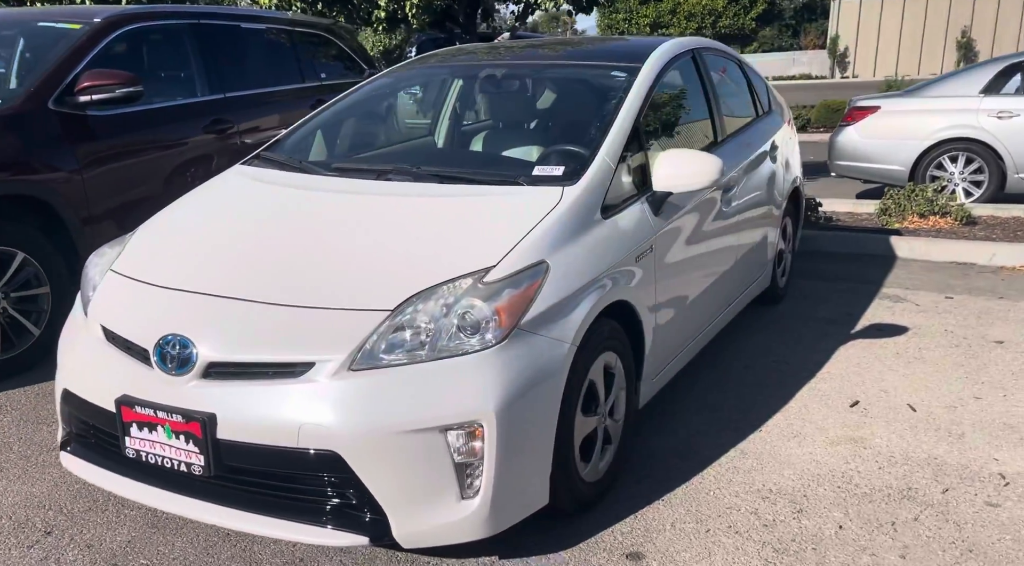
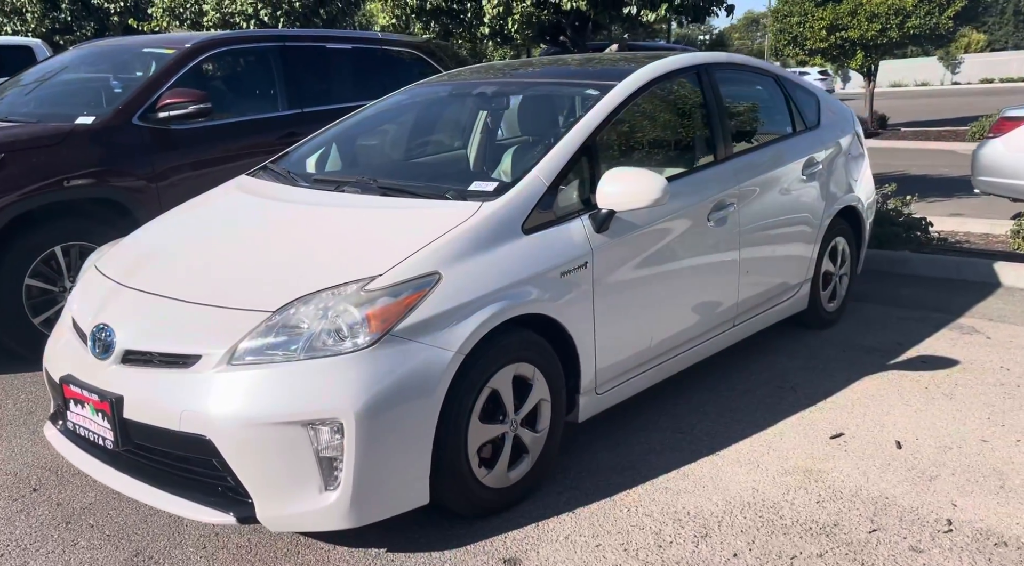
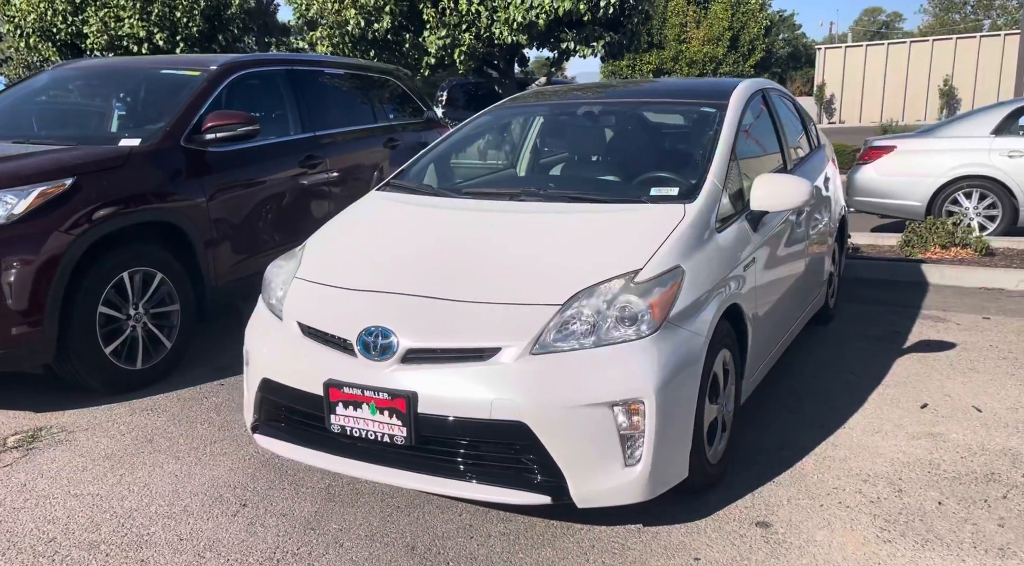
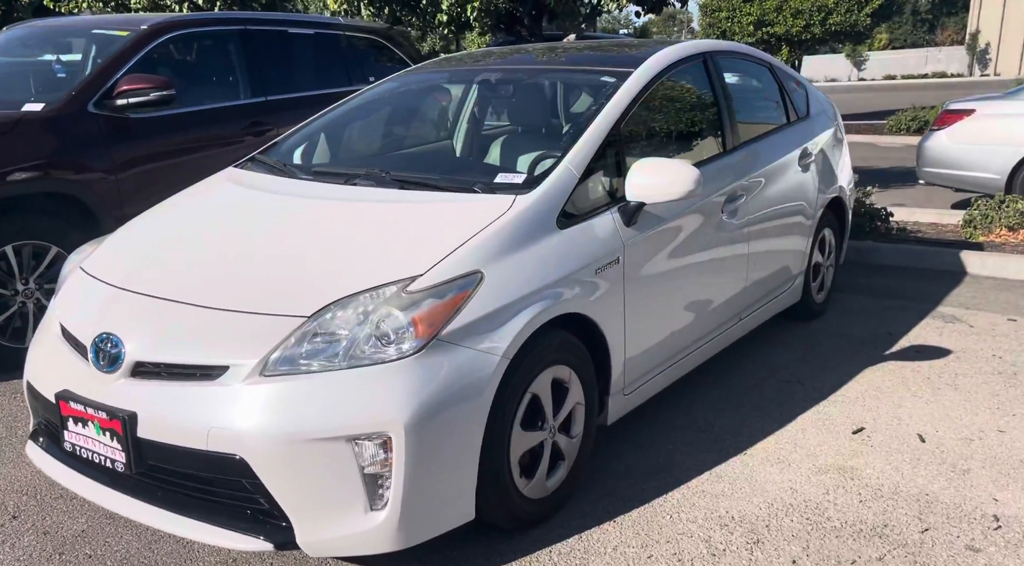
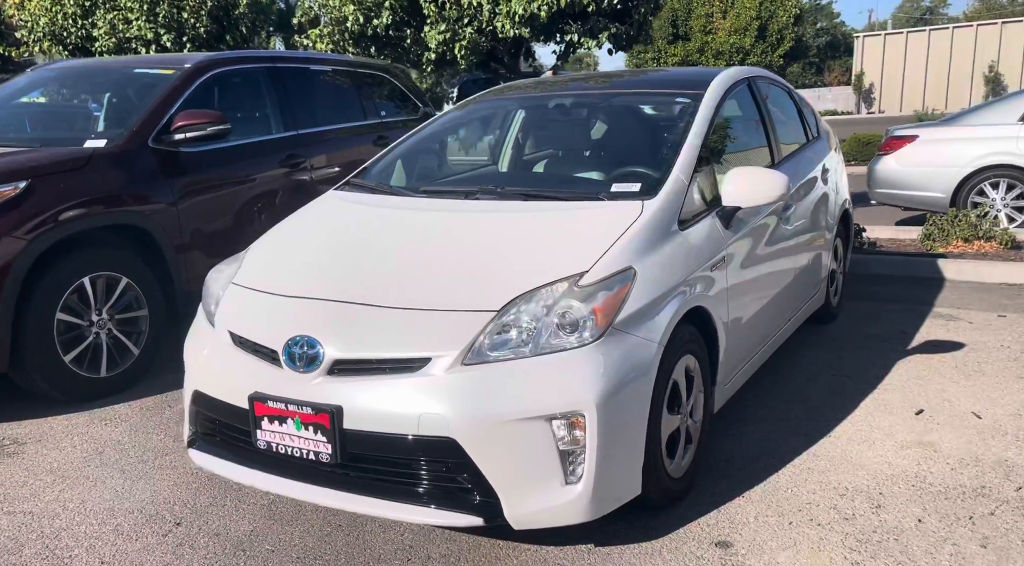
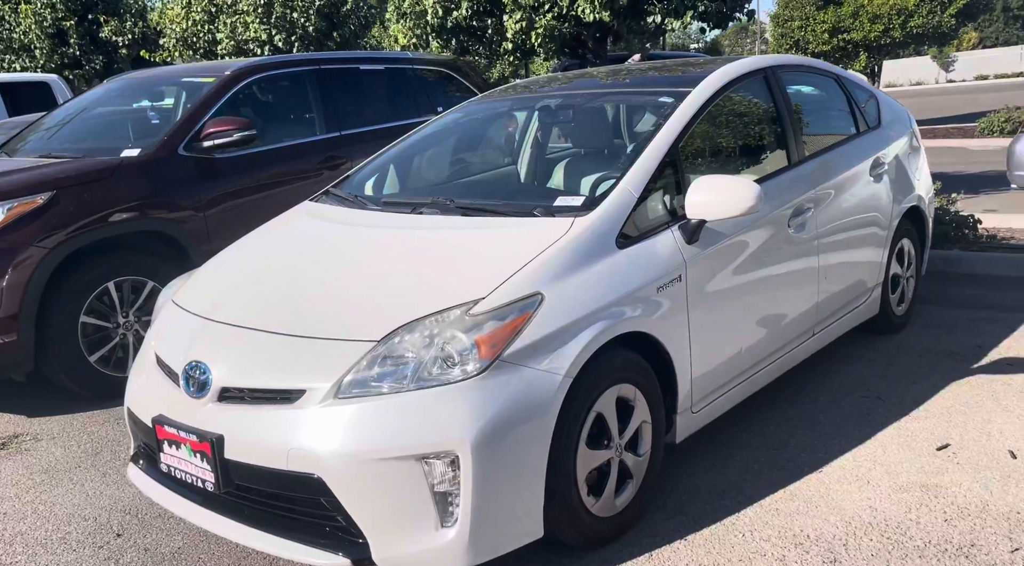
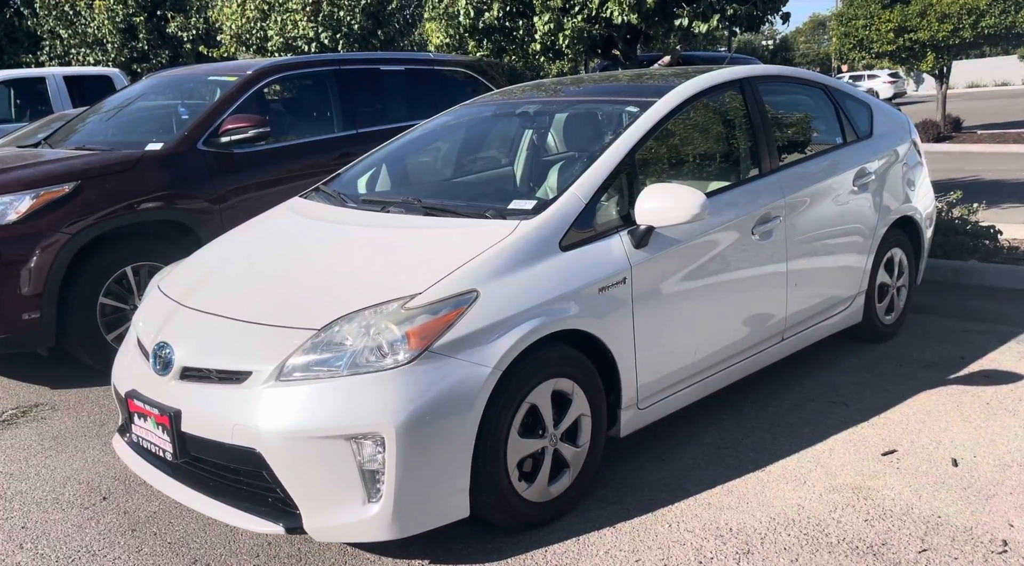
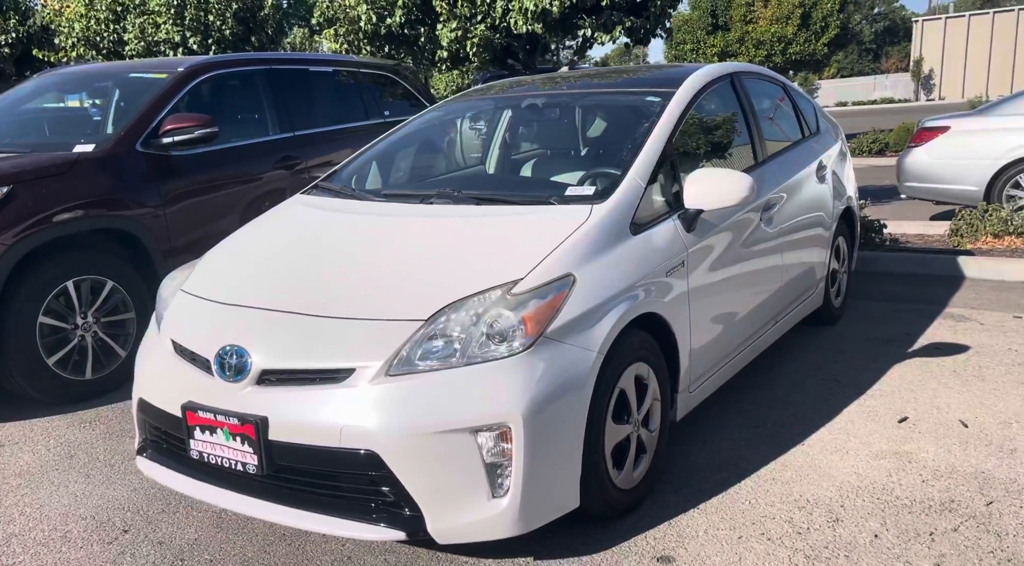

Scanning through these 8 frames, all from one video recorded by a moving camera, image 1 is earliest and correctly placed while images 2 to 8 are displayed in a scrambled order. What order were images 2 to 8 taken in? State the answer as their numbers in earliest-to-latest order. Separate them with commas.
4, 2, 7, 6, 8, 5, 3
